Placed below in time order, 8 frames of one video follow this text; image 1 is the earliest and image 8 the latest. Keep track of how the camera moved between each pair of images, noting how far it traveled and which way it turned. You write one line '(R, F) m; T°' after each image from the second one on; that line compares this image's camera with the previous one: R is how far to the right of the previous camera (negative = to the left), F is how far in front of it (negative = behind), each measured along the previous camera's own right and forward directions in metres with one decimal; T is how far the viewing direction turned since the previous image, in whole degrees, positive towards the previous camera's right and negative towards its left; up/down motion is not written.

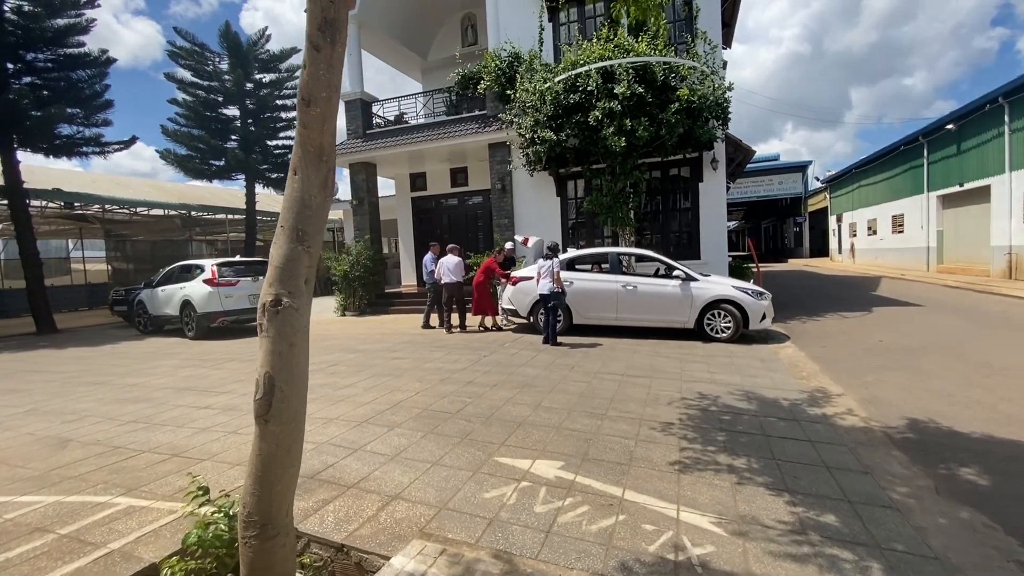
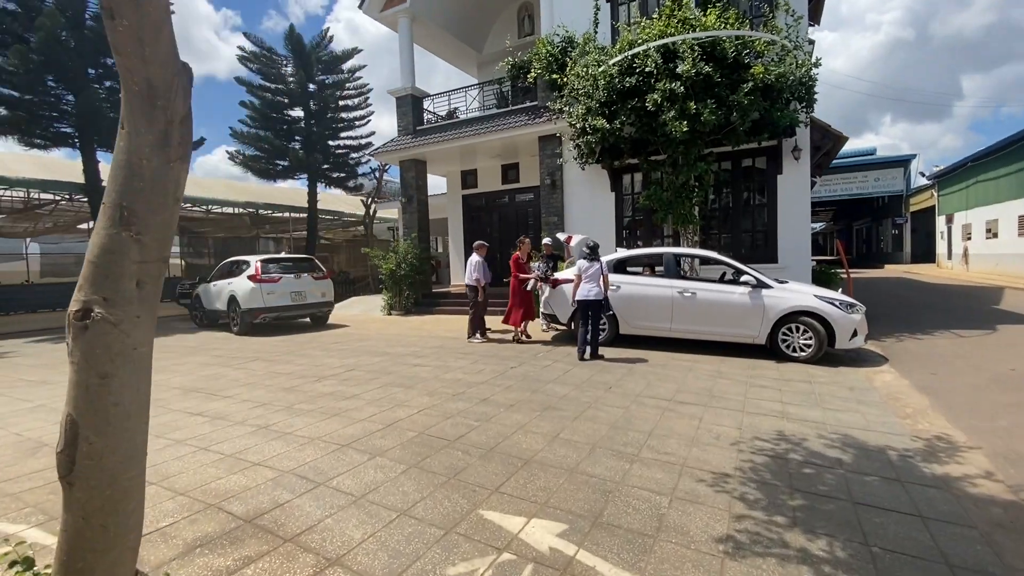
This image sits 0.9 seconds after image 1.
(+0.4, +0.8) m; -8°
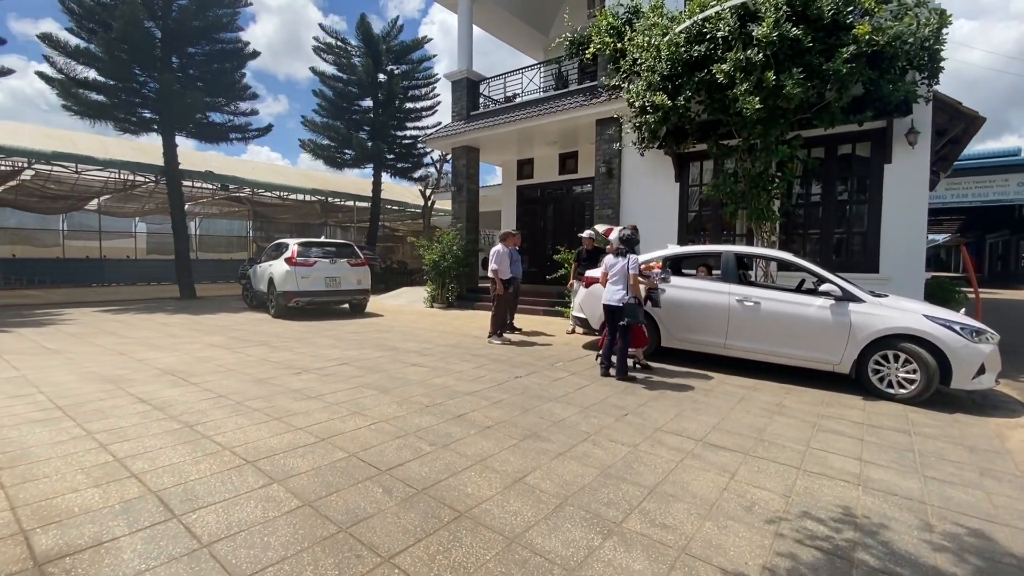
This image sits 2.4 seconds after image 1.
(+0.7, +1.0) m; -9°
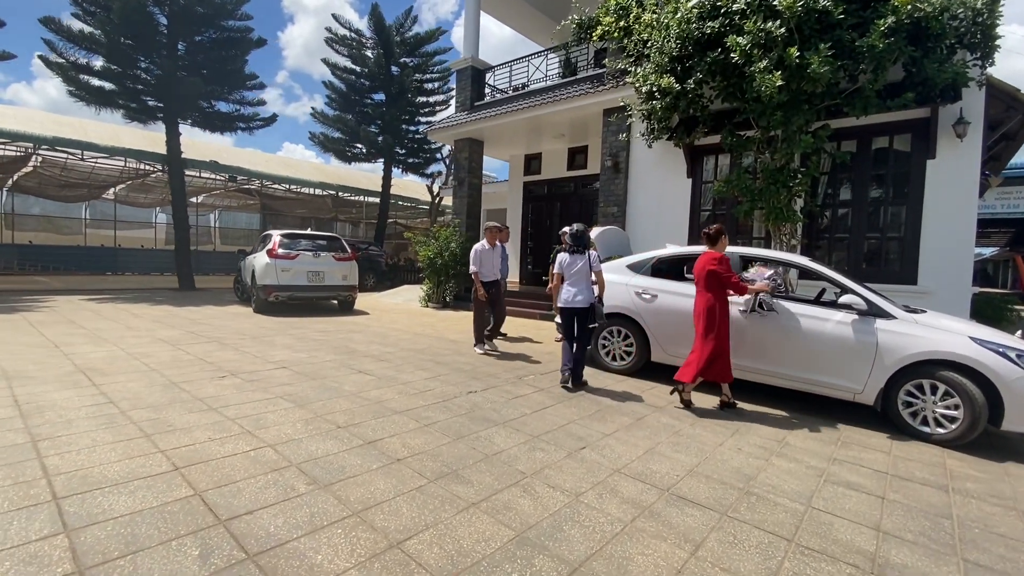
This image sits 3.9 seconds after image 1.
(+0.6, +0.8) m; -3°
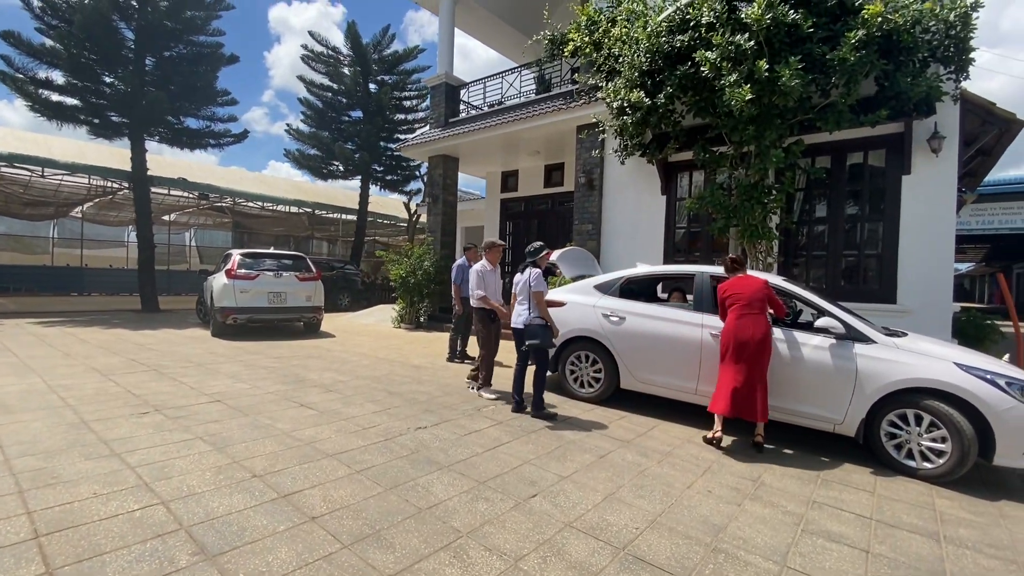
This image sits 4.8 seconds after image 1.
(+0.3, +0.4) m; +1°
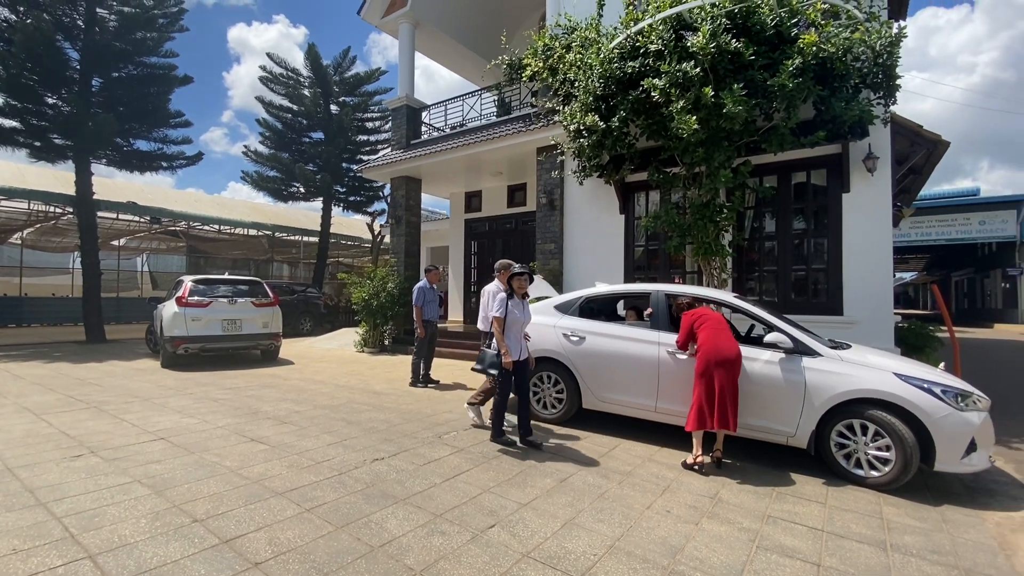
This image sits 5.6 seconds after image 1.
(+0.1, 0.0) m; +4°
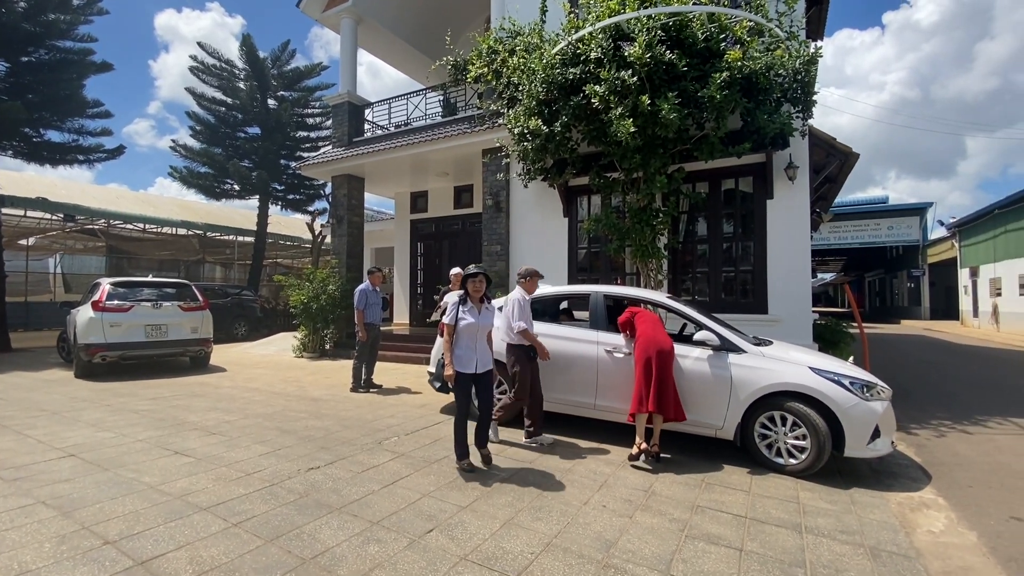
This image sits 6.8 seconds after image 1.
(+0.1, 0.0) m; +6°
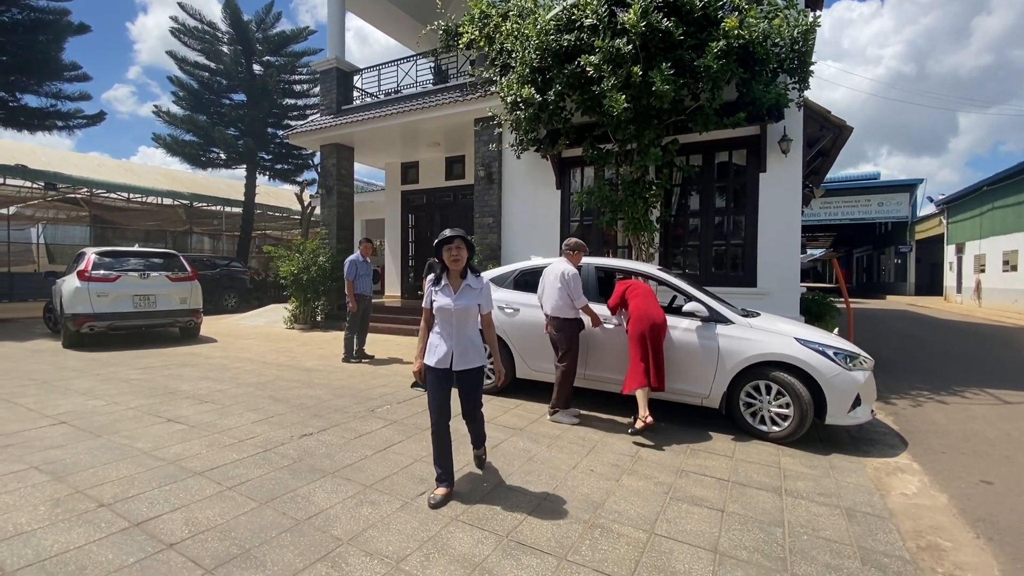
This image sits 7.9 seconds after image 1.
(0.0, 0.0) m; +1°
